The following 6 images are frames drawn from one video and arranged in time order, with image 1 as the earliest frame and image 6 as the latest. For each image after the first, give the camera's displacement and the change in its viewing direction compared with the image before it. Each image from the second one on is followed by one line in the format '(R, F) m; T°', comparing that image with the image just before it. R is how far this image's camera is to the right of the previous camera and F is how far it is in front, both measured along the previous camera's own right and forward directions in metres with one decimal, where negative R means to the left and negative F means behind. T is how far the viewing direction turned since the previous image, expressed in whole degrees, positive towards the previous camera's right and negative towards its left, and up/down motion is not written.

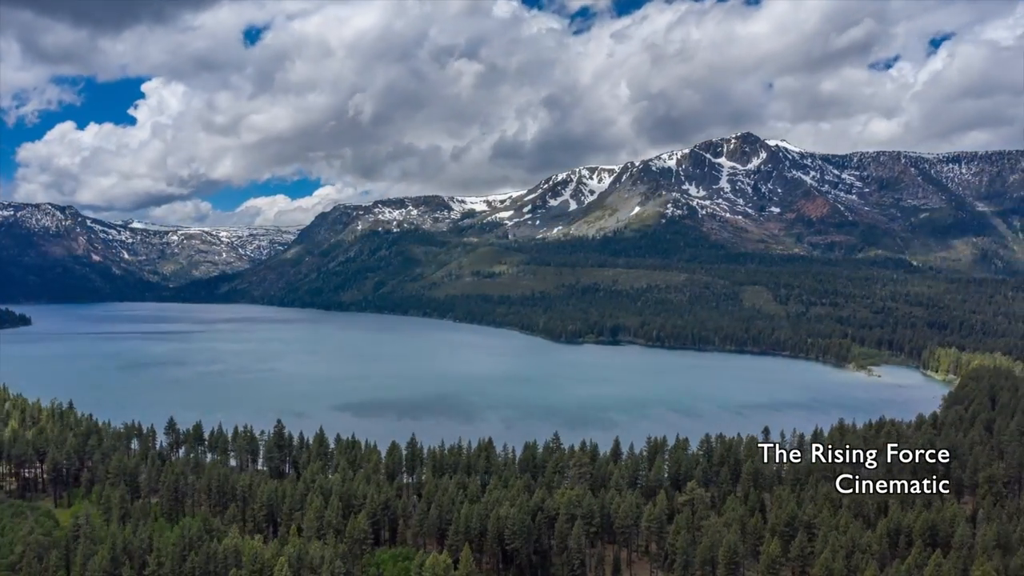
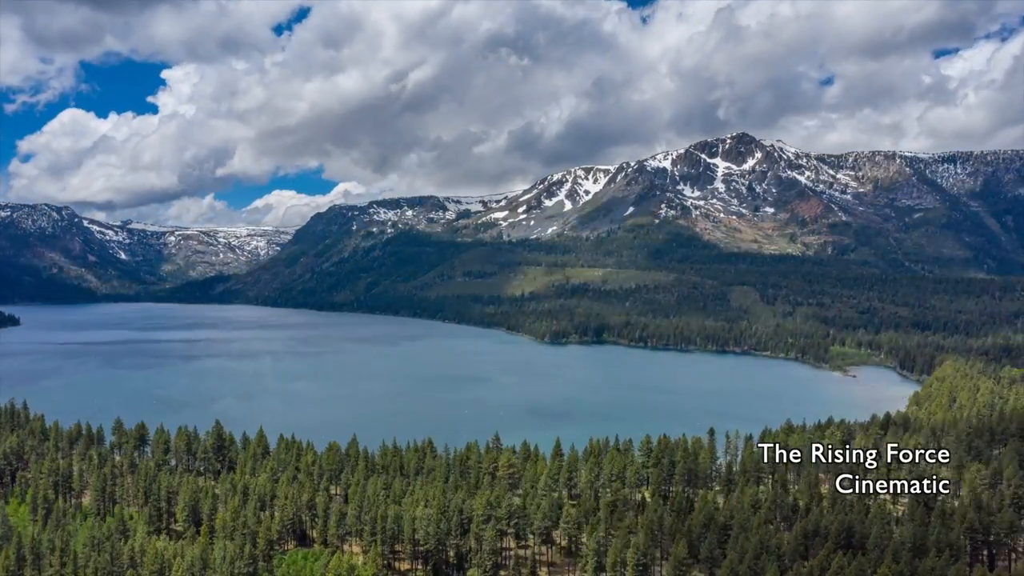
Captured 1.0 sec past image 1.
(+8.4, +0.7) m; 0°
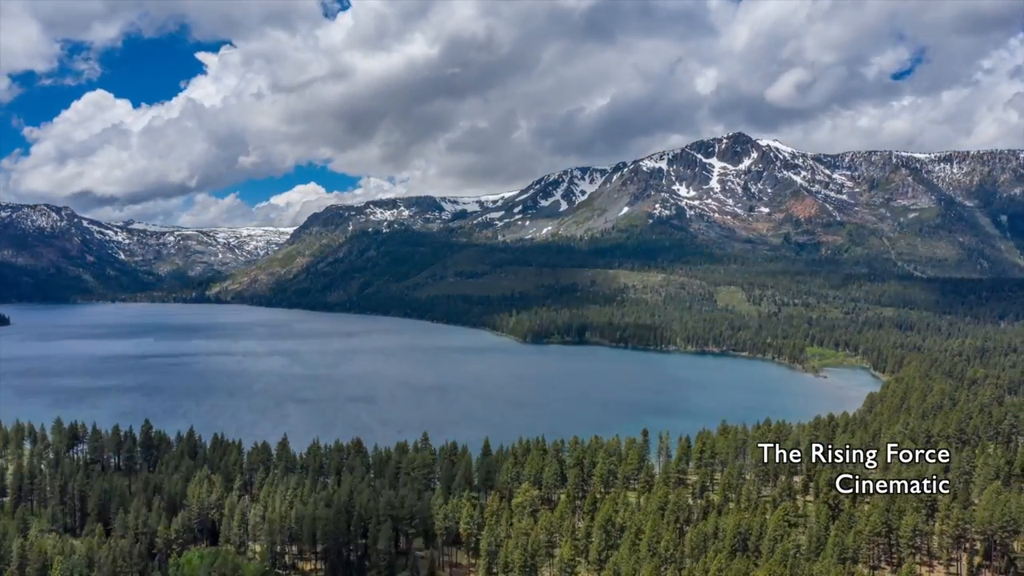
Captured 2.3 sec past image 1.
(+10.1, +0.6) m; -1°
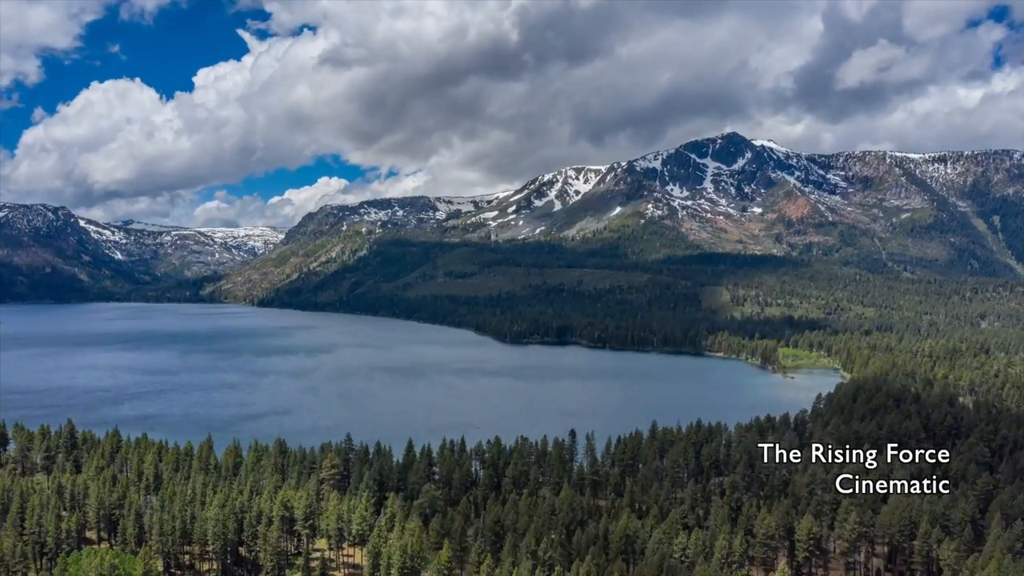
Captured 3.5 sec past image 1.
(+10.5, +0.8) m; -1°
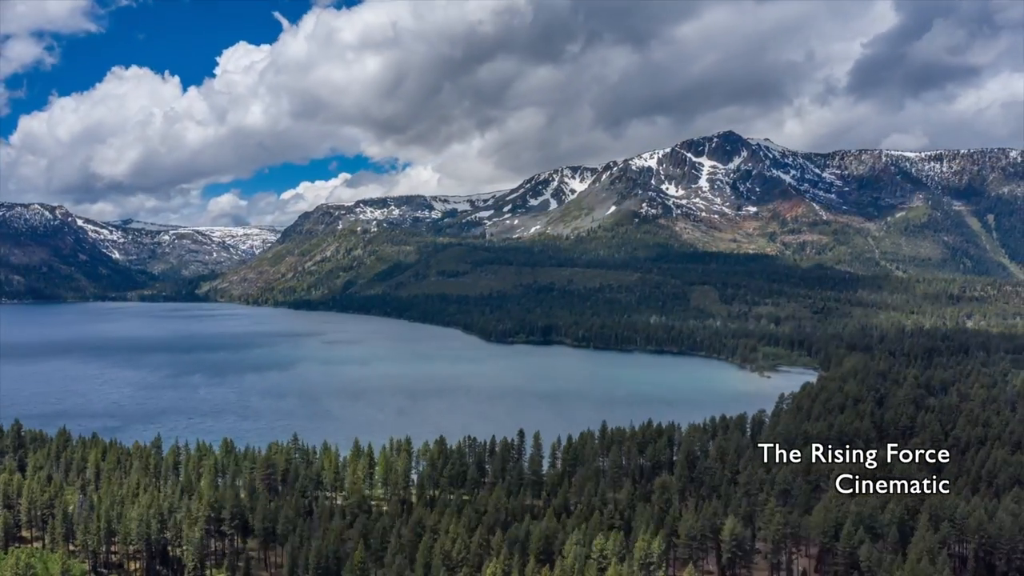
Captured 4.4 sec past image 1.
(+7.4, +0.3) m; 0°
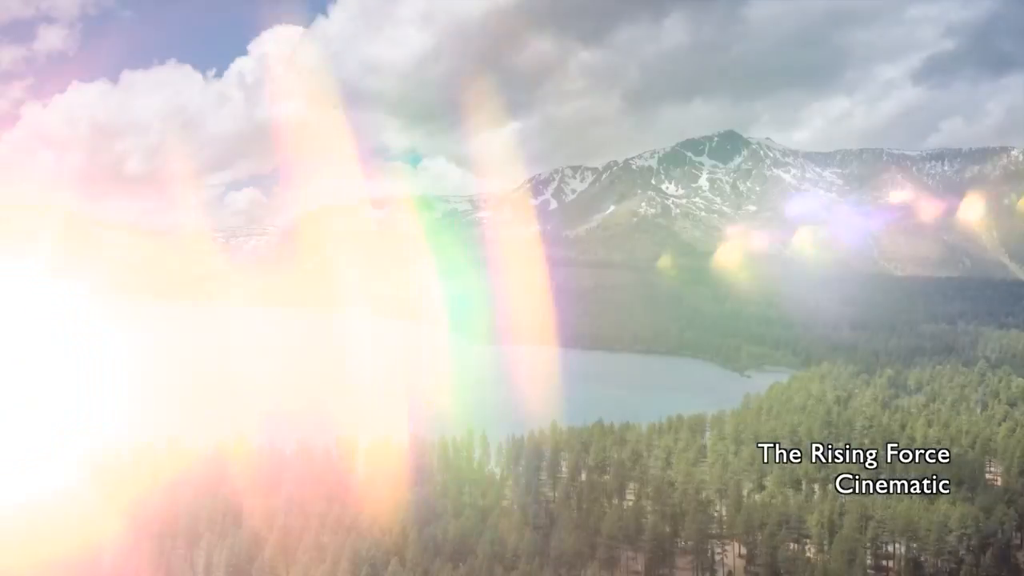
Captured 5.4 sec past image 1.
(+8.1, +0.8) m; -1°
